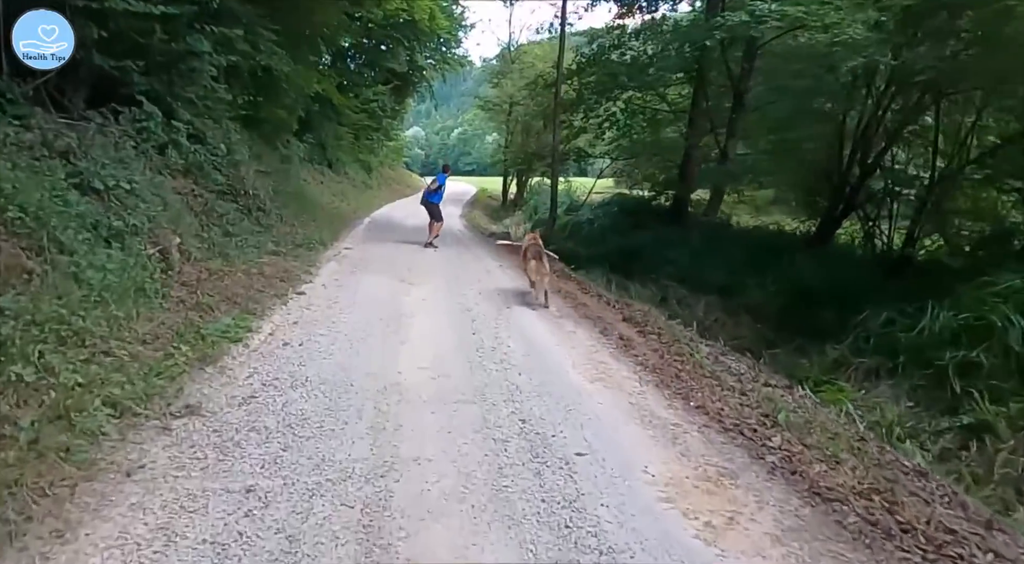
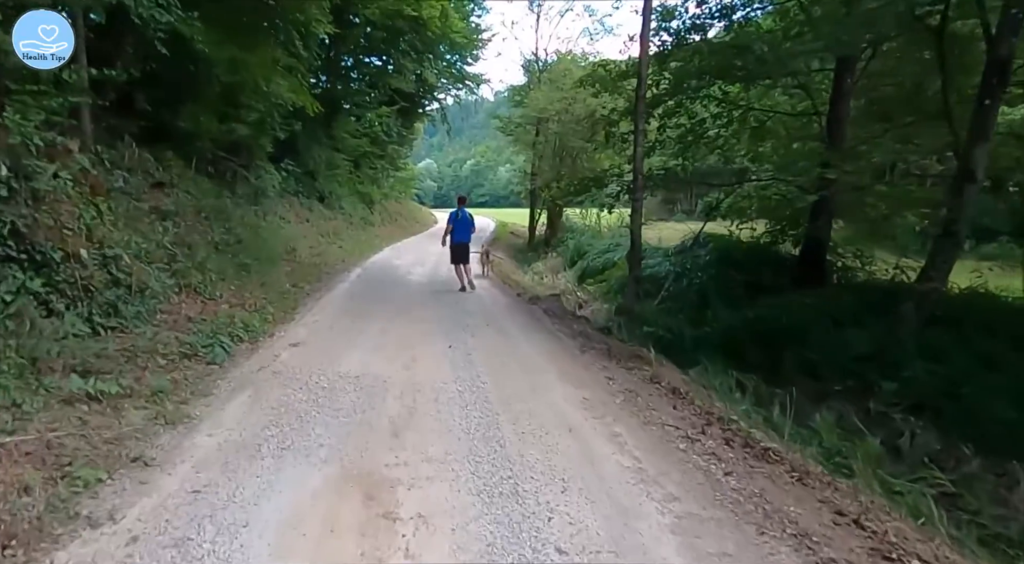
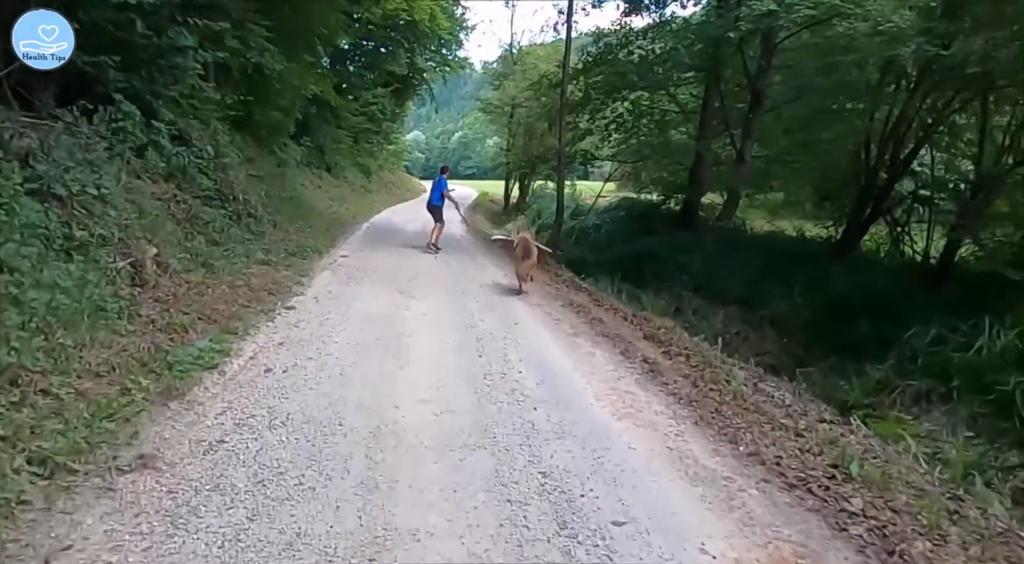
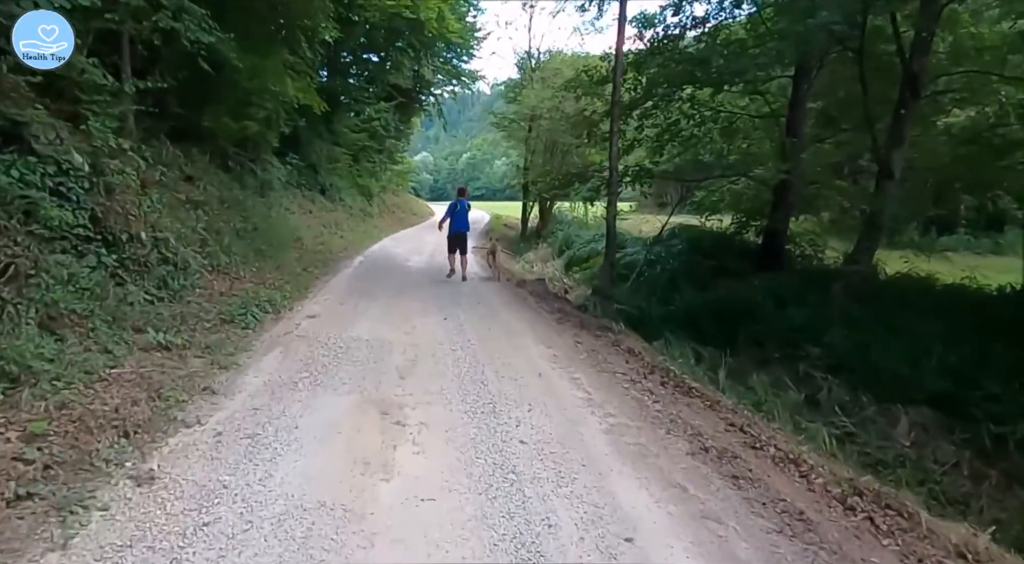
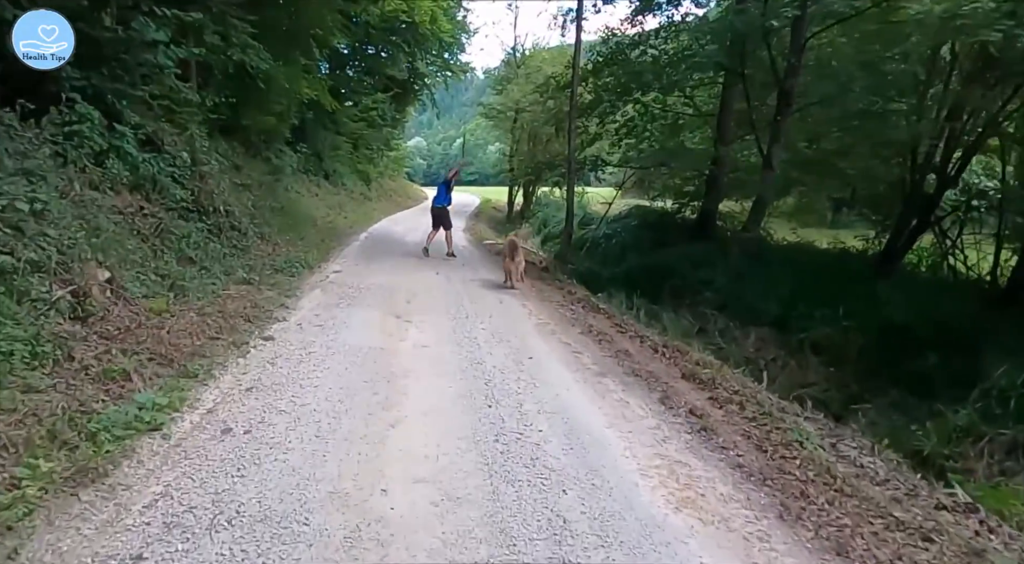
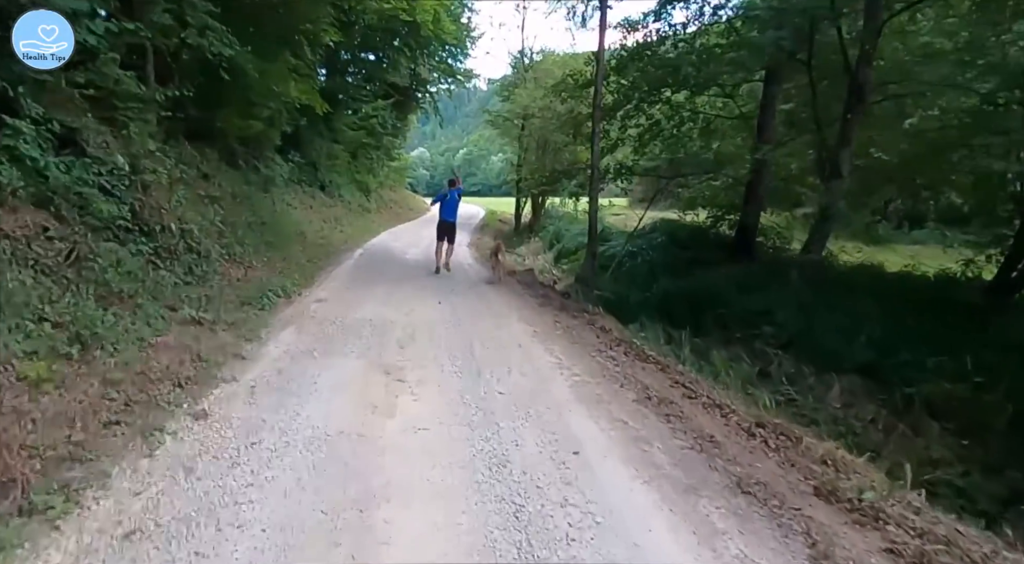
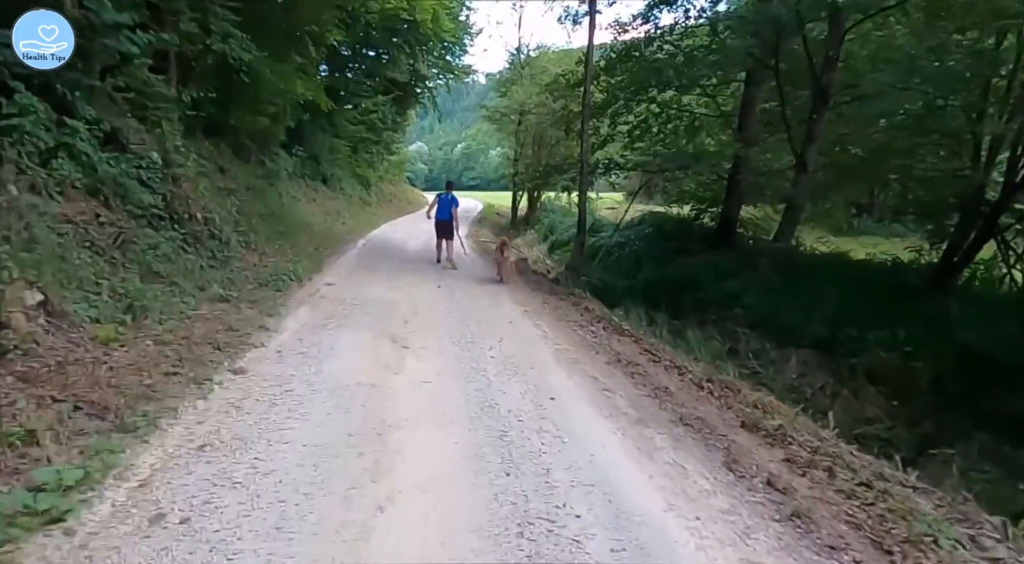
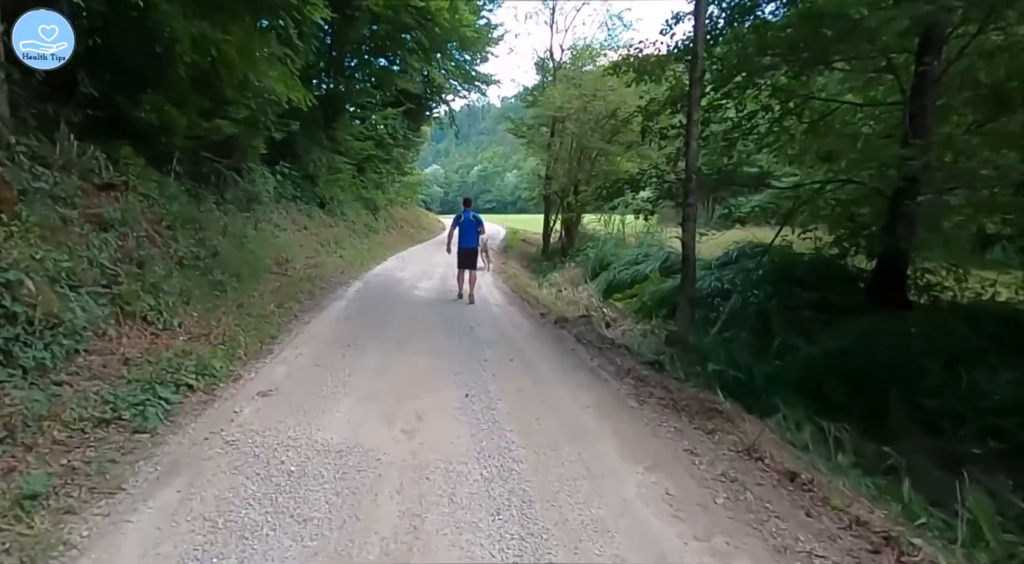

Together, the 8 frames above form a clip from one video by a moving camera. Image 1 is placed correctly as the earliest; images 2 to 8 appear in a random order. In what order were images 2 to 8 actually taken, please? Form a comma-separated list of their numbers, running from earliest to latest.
3, 5, 7, 6, 4, 2, 8
